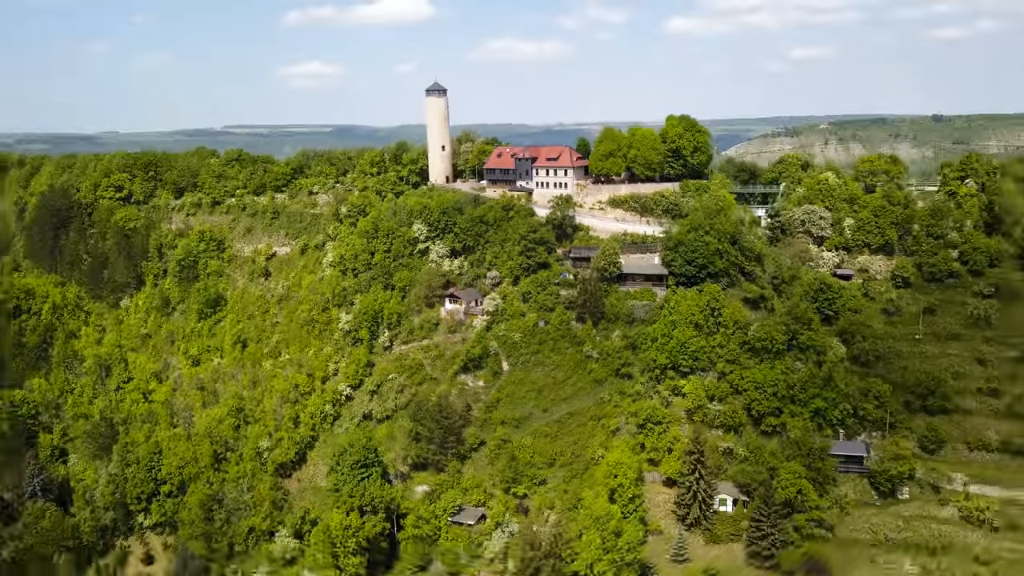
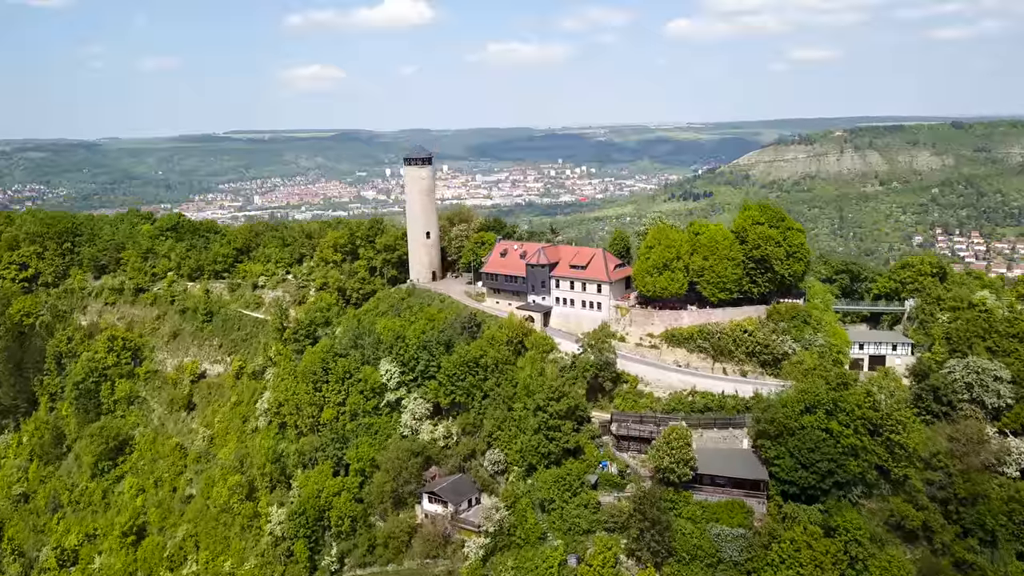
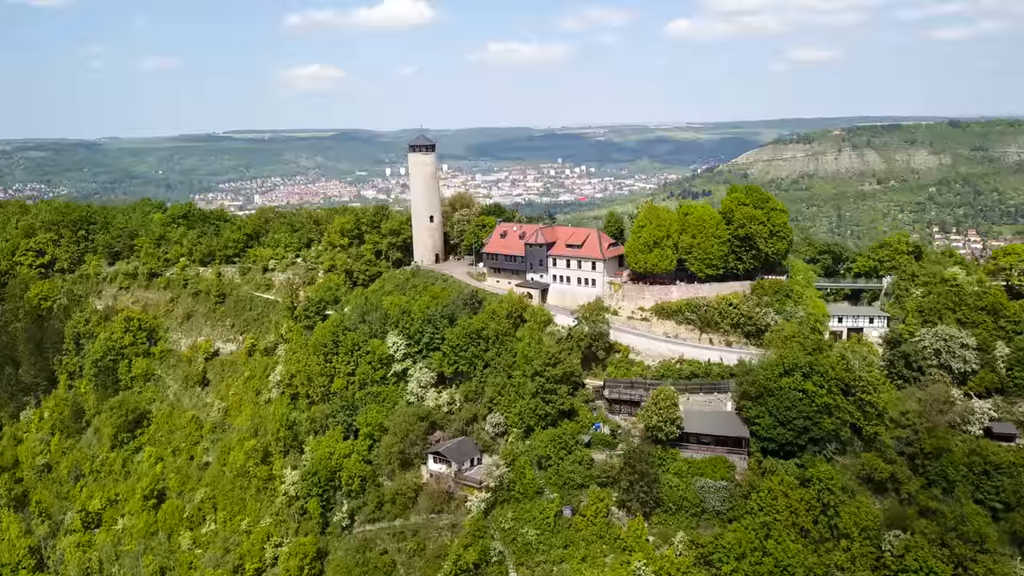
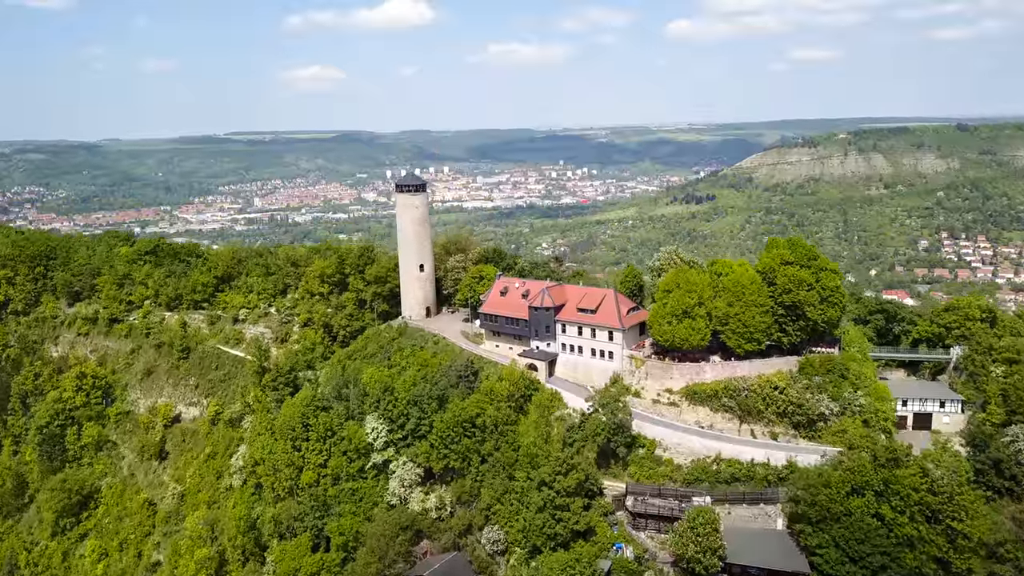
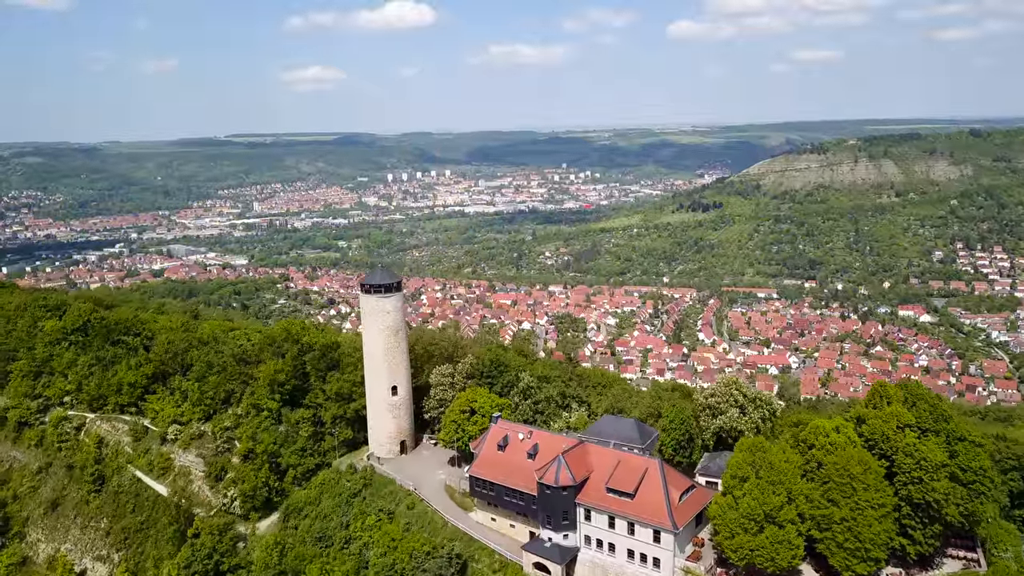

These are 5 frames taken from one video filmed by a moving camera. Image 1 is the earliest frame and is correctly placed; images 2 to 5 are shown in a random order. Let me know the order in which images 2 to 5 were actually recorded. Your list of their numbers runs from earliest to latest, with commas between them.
3, 2, 4, 5
